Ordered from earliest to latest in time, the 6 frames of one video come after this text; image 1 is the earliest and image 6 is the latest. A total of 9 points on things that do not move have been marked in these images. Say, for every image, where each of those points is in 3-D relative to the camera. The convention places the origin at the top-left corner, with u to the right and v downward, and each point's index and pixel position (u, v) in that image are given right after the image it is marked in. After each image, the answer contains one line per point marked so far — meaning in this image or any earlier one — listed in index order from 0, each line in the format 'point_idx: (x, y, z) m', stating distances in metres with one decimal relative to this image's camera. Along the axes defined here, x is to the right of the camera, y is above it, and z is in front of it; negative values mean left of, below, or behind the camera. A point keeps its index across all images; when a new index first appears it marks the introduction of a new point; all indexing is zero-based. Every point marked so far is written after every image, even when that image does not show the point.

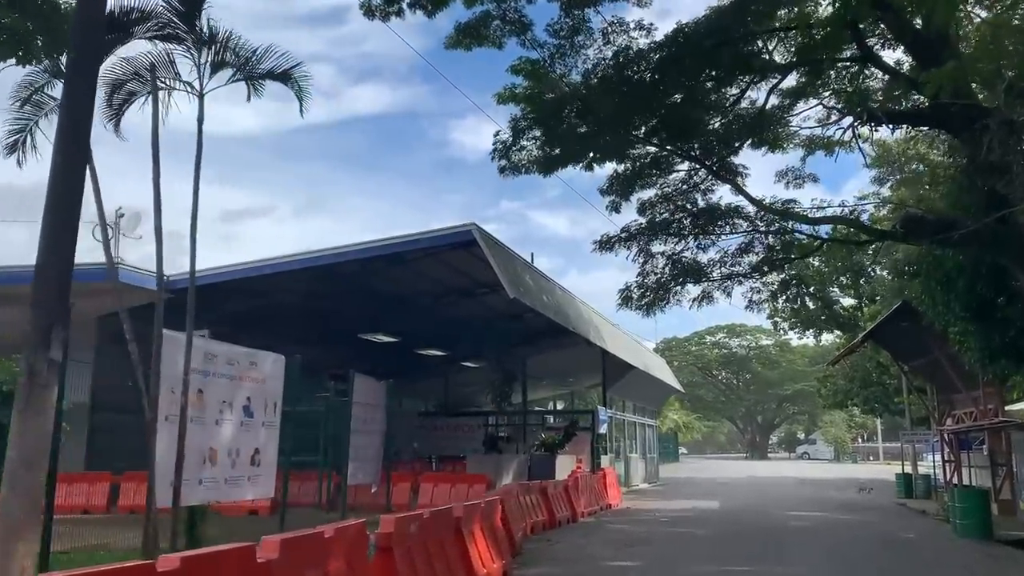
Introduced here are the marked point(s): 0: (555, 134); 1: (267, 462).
0: (+0.7, +2.4, +14.6) m
1: (-2.8, -2.0, +10.4) m
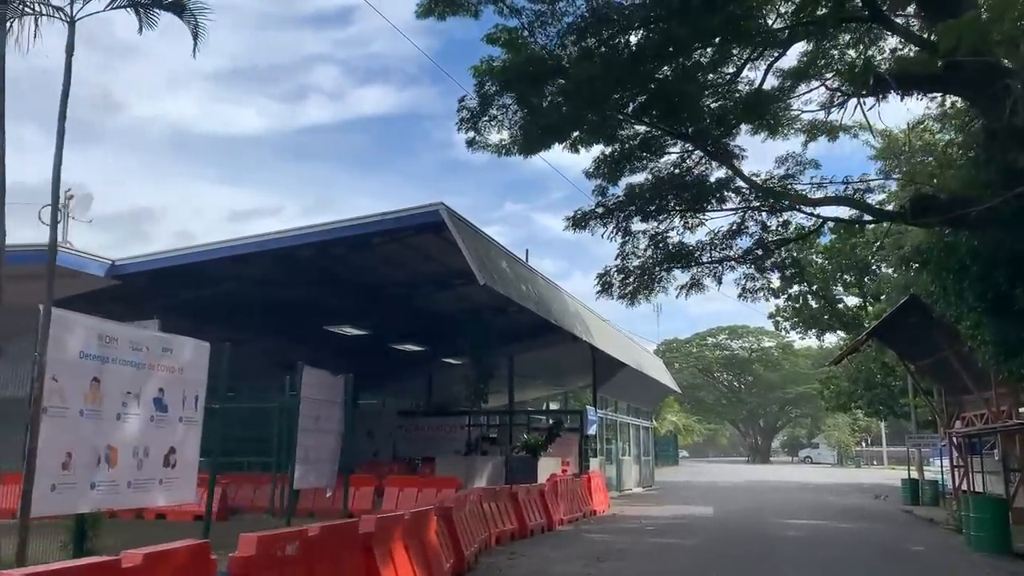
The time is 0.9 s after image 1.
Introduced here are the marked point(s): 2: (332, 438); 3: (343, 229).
0: (+0.2, +2.6, +13.3) m
1: (-3.2, -1.7, +9.2) m
2: (-2.6, -2.1, +13.2) m
3: (-2.7, +0.9, +14.3) m
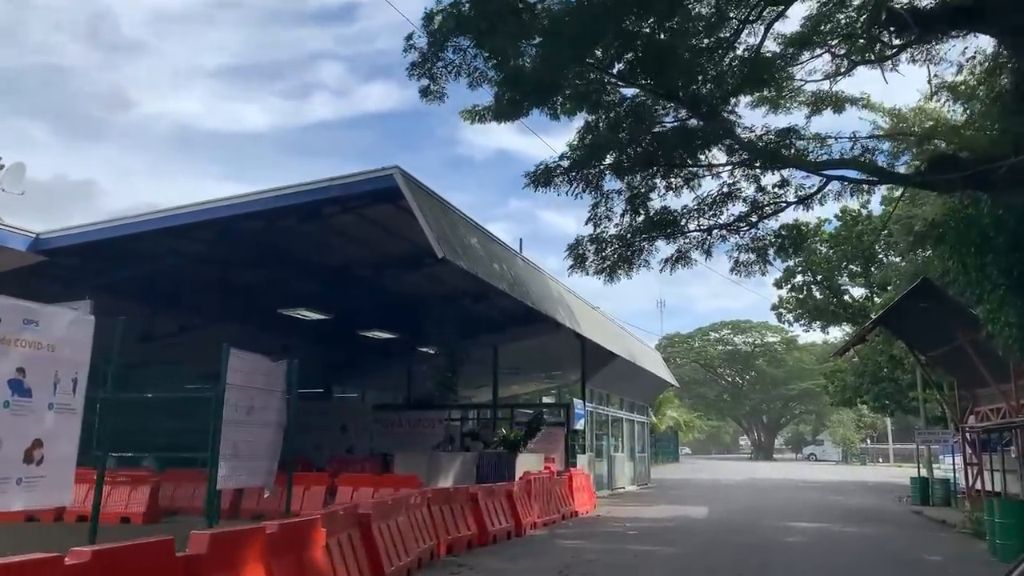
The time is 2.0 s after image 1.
0: (-0.2, +2.9, +11.7) m
1: (-3.7, -1.4, +7.6) m
2: (-3.0, -1.8, +11.7) m
3: (-3.1, +1.3, +12.8) m
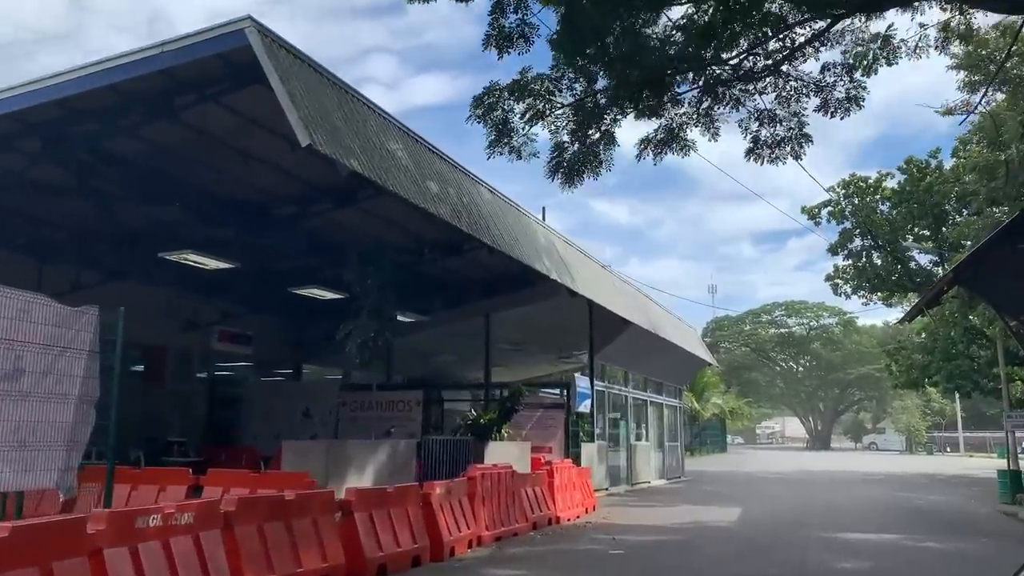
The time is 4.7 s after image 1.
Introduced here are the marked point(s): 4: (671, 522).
0: (-1.1, +3.8, +7.8) m
1: (-4.8, -0.7, +3.9) m
2: (-3.8, -1.0, +7.9) m
3: (-3.9, +2.1, +9.0) m
4: (+2.3, -3.4, +13.4) m
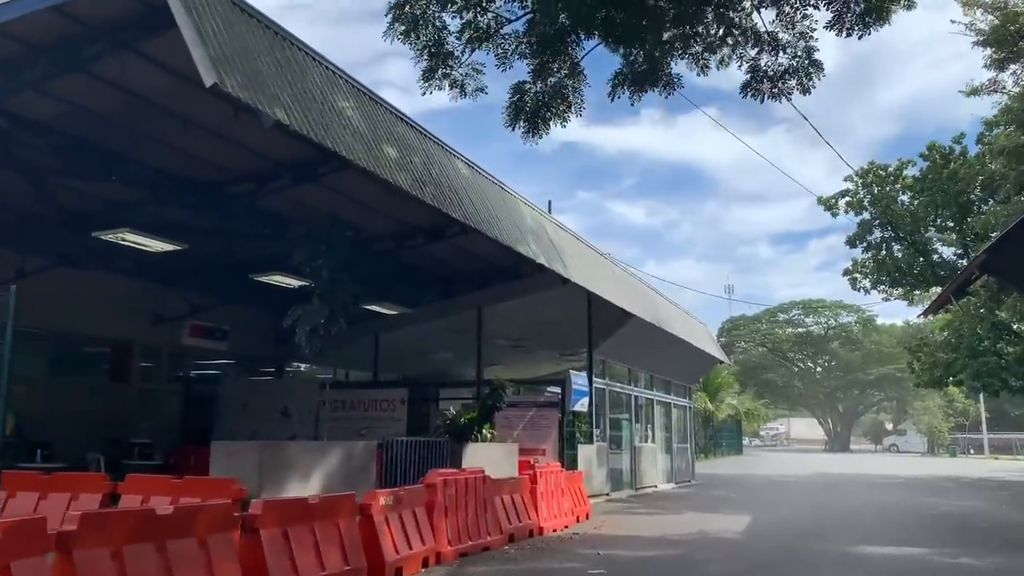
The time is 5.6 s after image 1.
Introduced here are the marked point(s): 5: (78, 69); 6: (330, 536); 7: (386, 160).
0: (-1.5, +4.0, +6.4) m
1: (-5.2, -0.5, +2.6) m
2: (-4.2, -0.8, +6.6) m
3: (-4.3, +2.3, +7.7) m
4: (+2.1, -3.2, +12.0) m
5: (-3.9, +2.0, +8.5) m
6: (-1.3, -1.8, +6.7) m
7: (-1.3, +1.3, +9.3) m
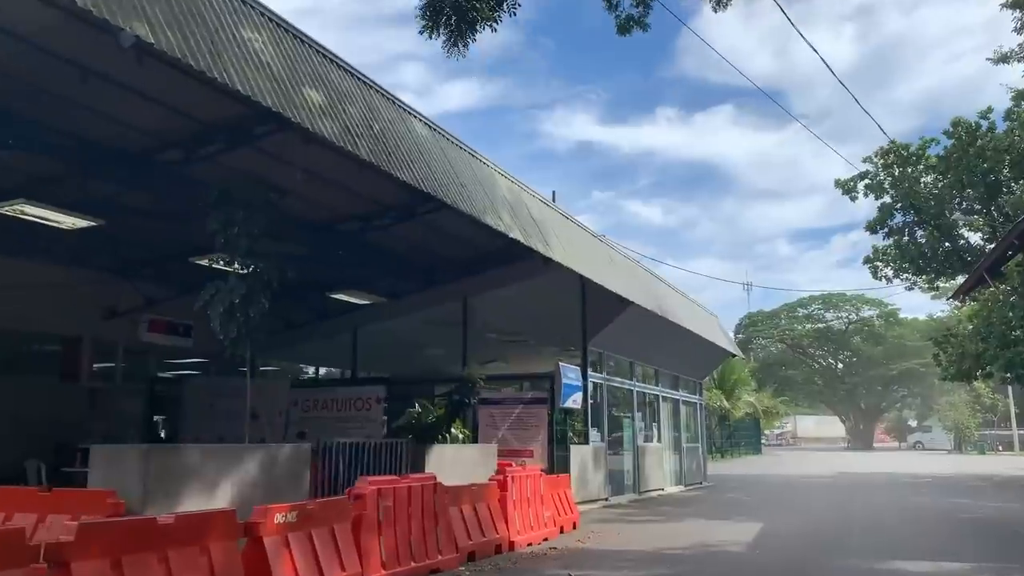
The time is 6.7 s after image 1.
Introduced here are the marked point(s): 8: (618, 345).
0: (-2.0, +4.2, +4.9) m
1: (-5.8, -0.3, +1.2) m
2: (-4.7, -0.6, +5.2) m
3: (-4.7, +2.5, +6.2) m
4: (+1.8, -2.9, +10.4) m
5: (-4.4, +2.2, +7.0) m
6: (-1.8, -1.5, +5.1) m
7: (-1.7, +1.5, +7.8) m
8: (+2.2, -1.1, +18.7) m
